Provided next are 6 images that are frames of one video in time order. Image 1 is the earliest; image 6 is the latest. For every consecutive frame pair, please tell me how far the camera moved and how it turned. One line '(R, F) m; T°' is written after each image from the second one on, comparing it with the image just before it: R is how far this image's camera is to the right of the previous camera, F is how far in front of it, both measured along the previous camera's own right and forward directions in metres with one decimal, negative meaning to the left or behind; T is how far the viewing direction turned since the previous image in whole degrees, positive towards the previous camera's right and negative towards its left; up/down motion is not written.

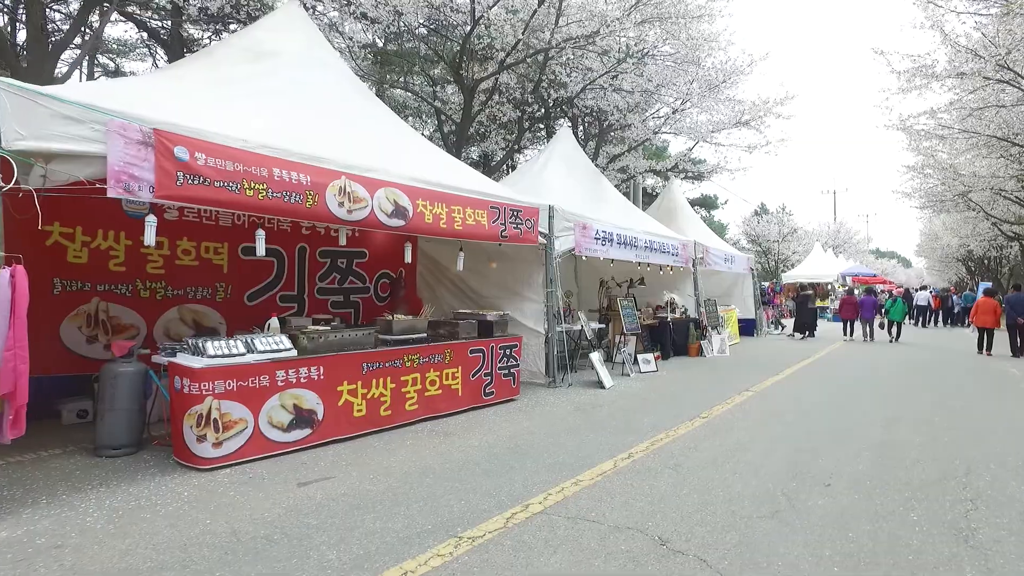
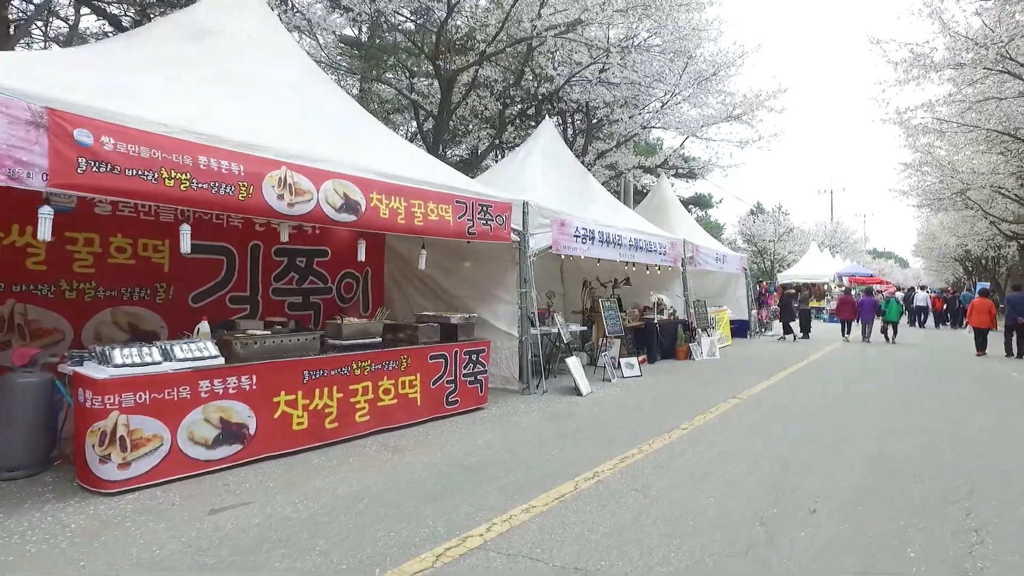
(+0.3, +0.5) m; 0°
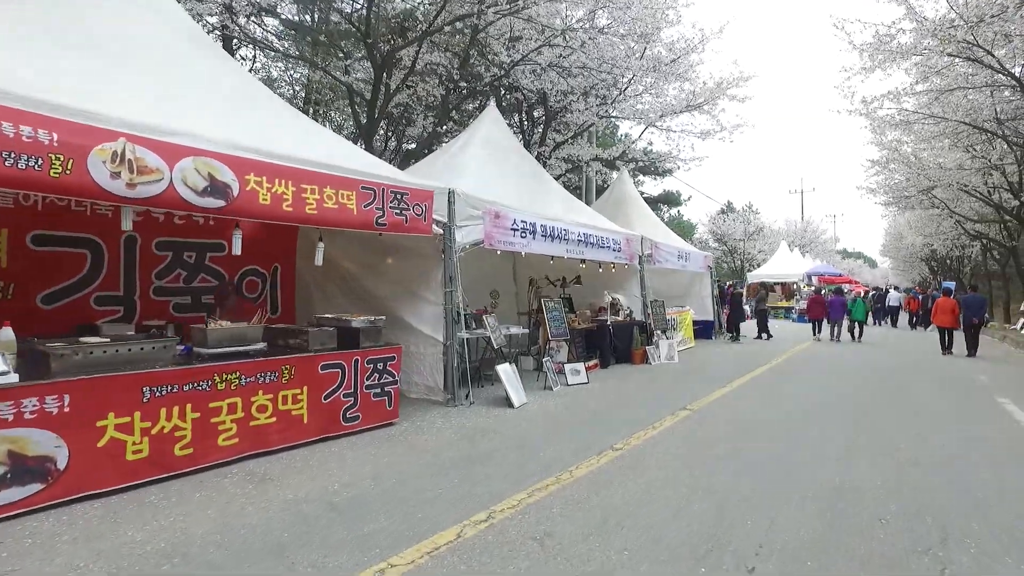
(+0.6, +0.9) m; +2°
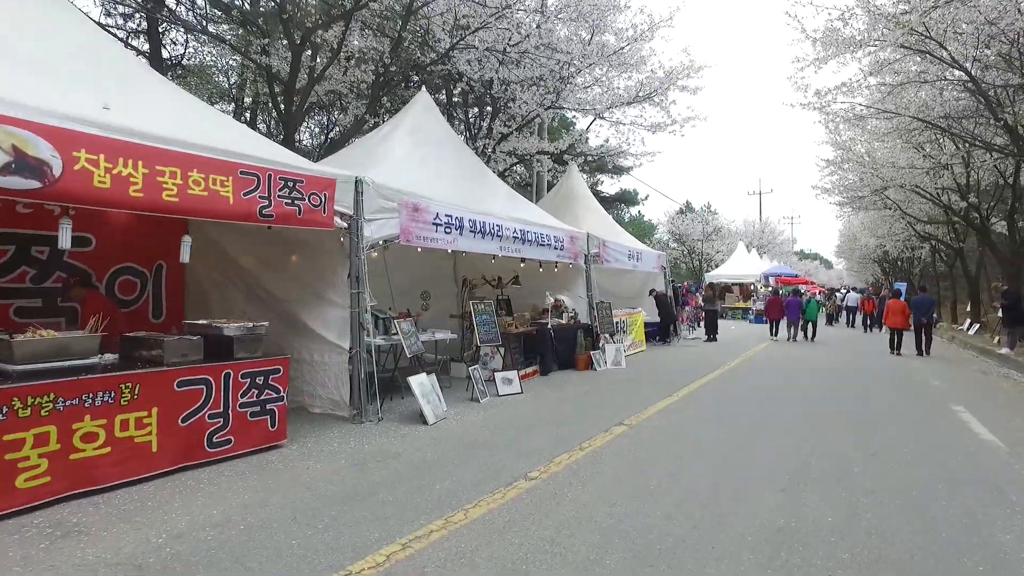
(+0.5, +0.8) m; +3°
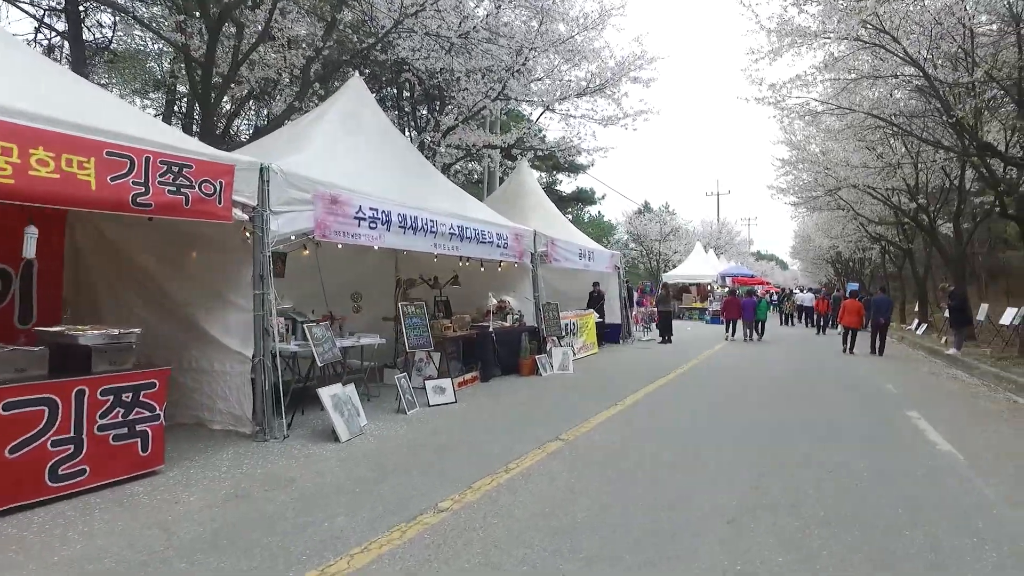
(+0.3, +0.6) m; +3°
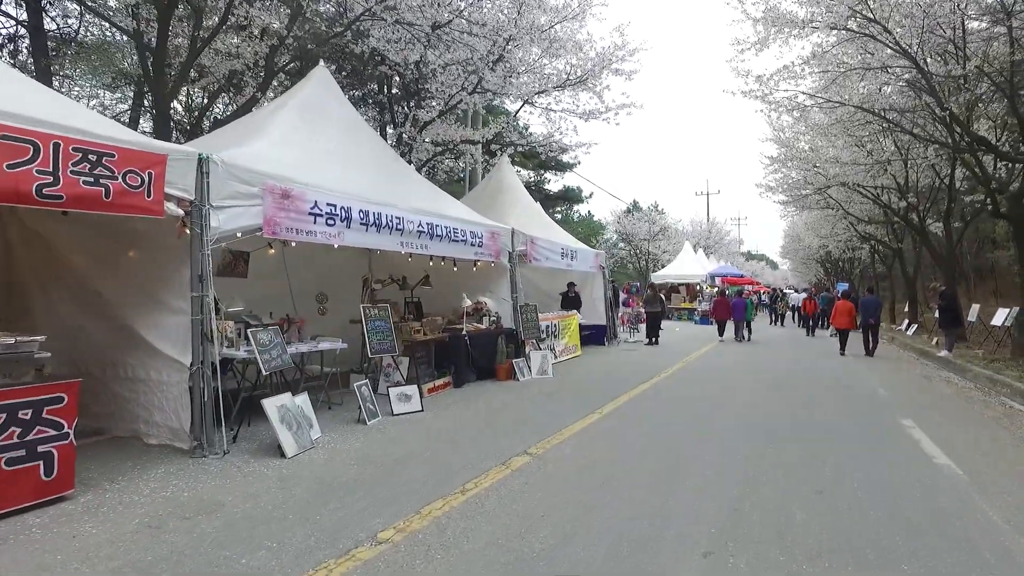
(+0.2, +0.5) m; +1°
